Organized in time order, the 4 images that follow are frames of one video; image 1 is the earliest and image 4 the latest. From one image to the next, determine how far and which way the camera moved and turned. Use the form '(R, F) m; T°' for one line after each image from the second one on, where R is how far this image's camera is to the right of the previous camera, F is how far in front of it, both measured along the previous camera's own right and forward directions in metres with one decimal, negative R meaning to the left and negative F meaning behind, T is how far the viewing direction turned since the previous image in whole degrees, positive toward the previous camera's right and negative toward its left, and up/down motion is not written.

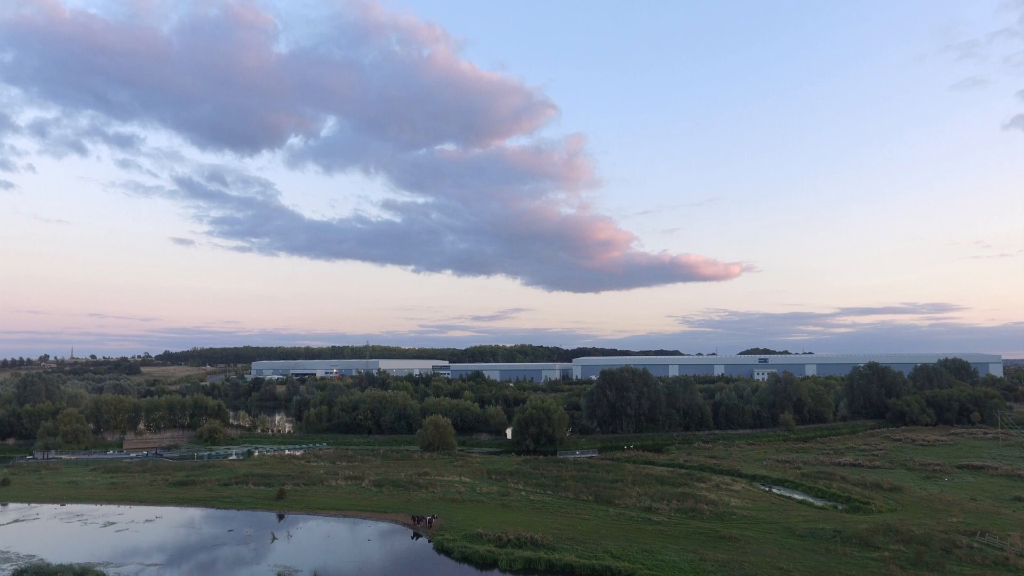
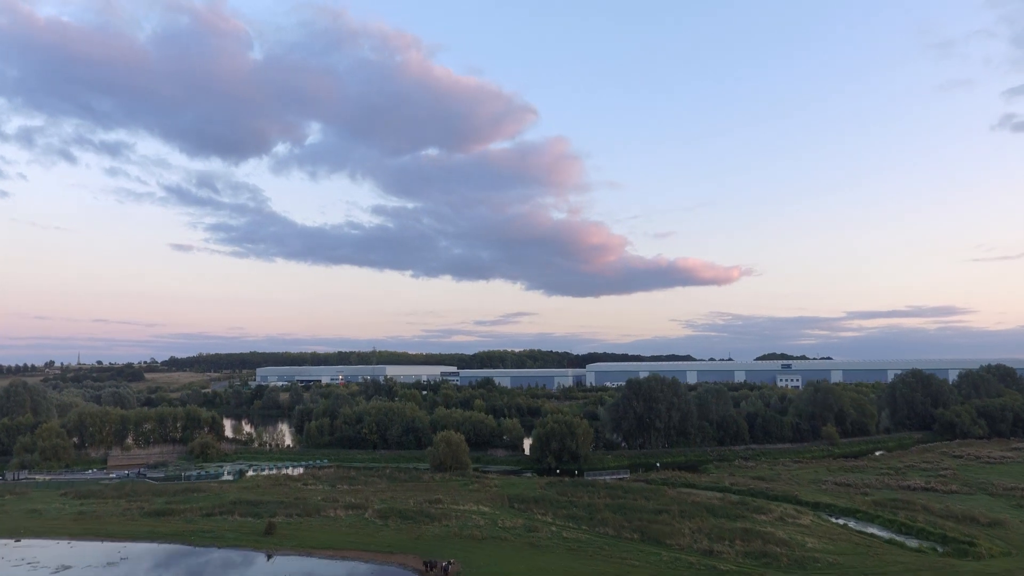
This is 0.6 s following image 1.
(-0.7, +3.5) m; -1°
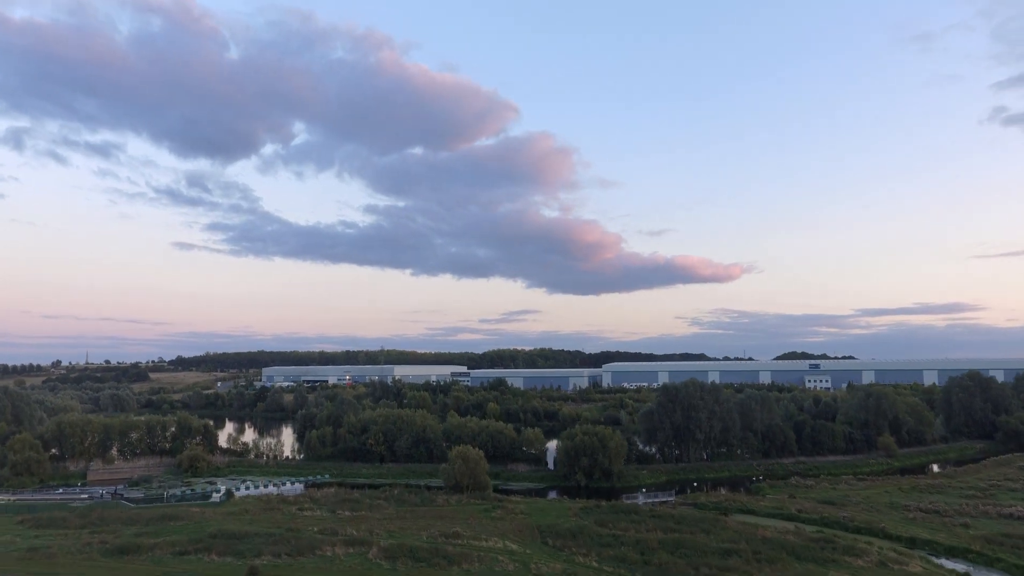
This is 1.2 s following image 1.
(-0.8, +3.9) m; -1°
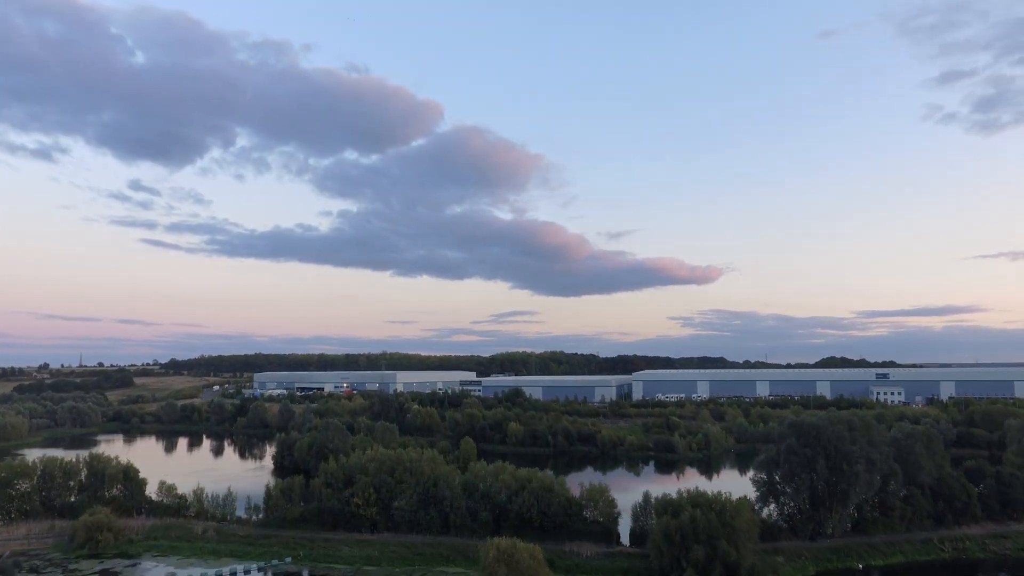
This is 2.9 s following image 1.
(-1.9, +11.2) m; 0°
